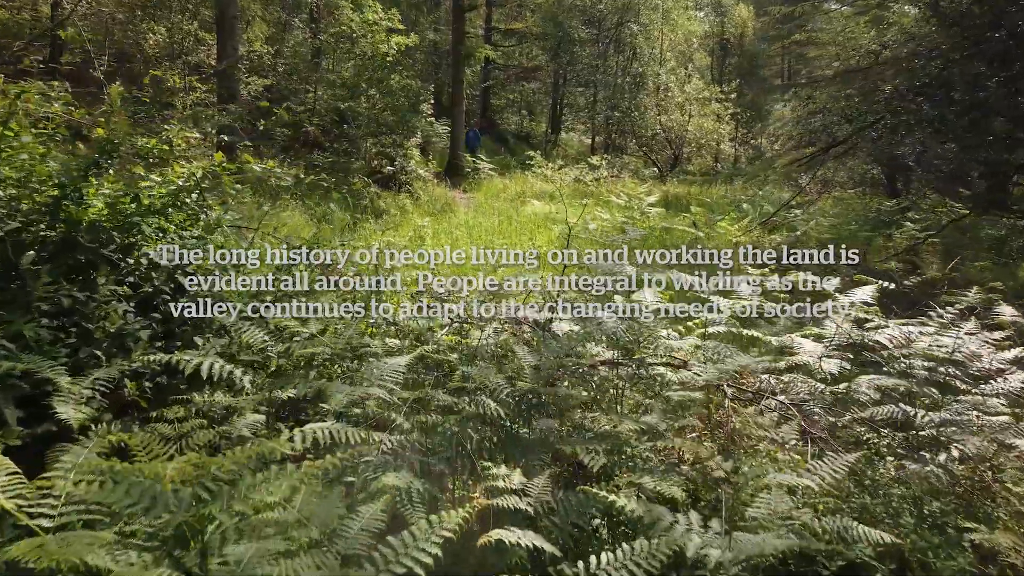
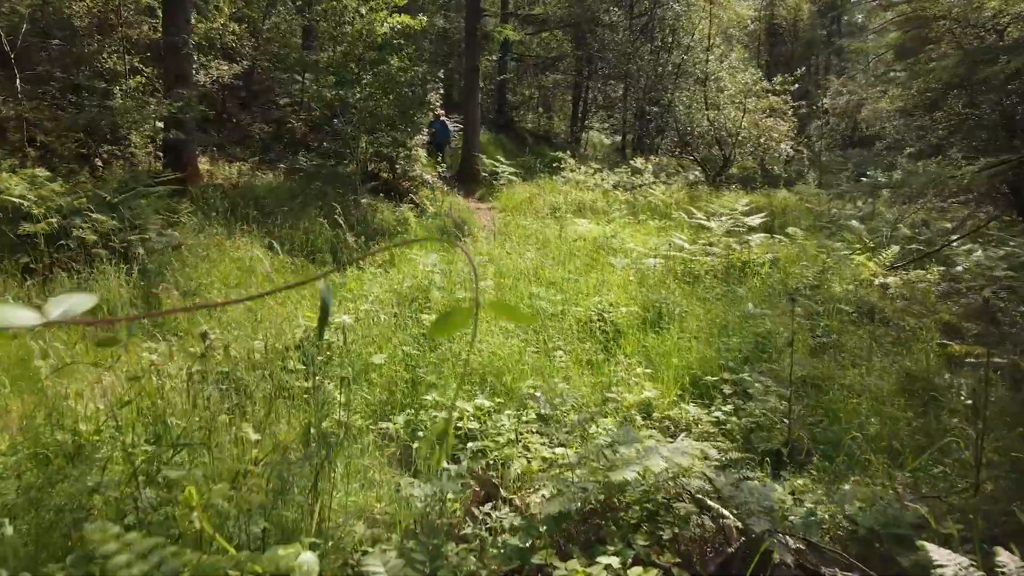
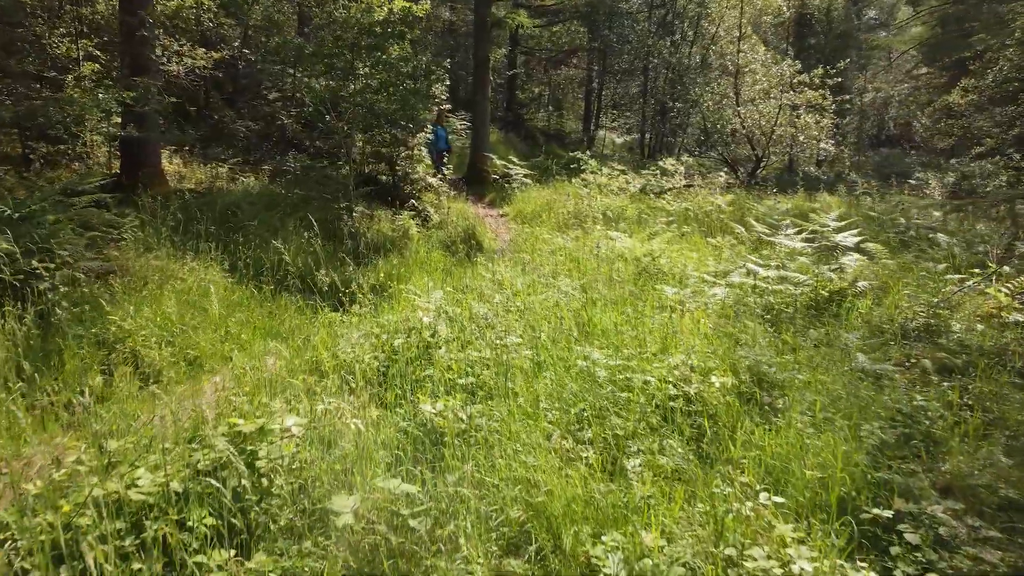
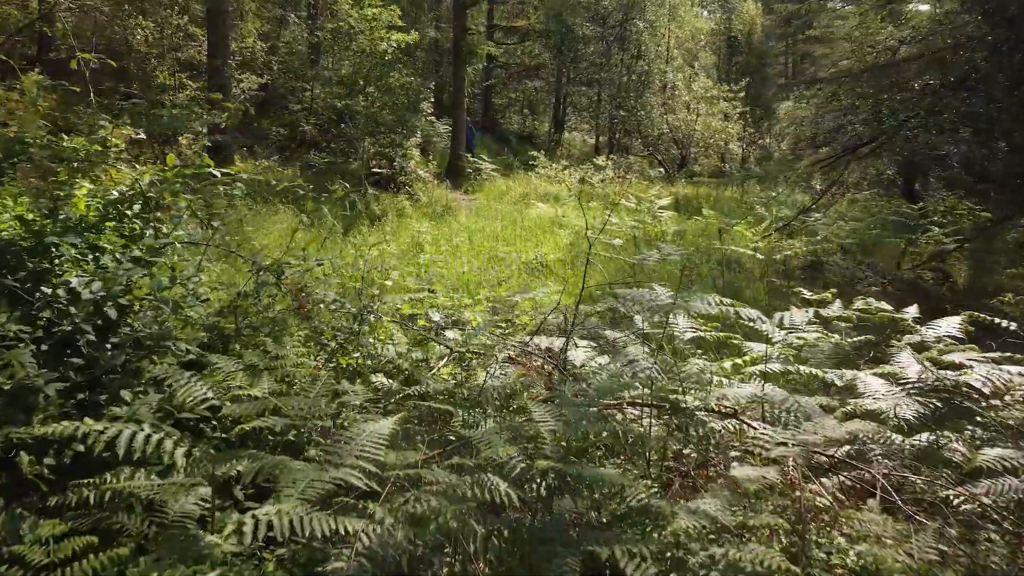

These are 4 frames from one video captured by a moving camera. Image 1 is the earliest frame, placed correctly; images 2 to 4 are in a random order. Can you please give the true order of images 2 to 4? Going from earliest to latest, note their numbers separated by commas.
4, 2, 3
